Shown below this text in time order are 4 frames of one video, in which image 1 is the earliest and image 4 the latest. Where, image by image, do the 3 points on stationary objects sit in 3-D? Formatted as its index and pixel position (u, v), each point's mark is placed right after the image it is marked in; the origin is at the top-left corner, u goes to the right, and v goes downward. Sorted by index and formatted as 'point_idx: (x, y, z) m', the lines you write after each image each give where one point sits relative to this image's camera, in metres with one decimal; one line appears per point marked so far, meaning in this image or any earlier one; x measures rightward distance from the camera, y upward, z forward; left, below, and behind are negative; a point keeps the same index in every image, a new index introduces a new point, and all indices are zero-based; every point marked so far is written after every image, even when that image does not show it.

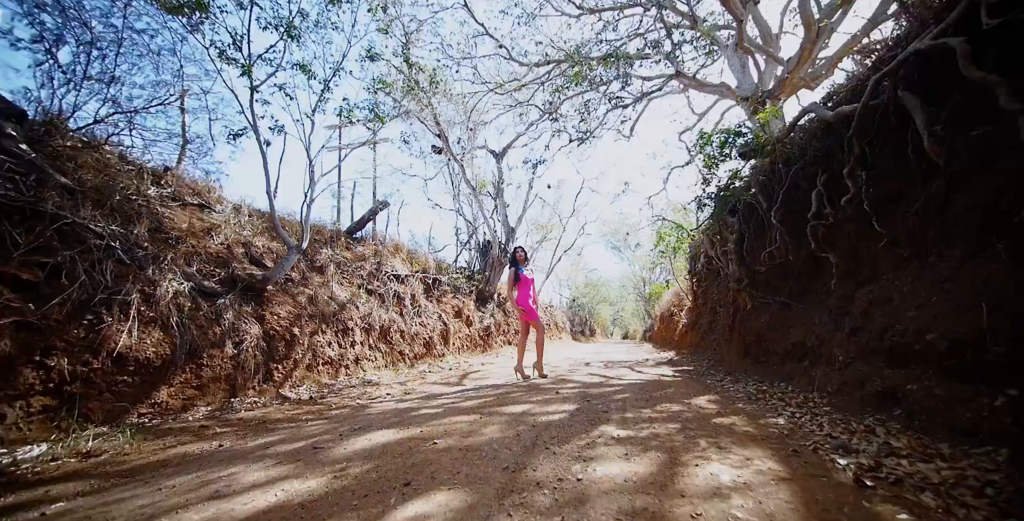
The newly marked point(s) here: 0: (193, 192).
0: (-5.5, +1.2, +7.4) m
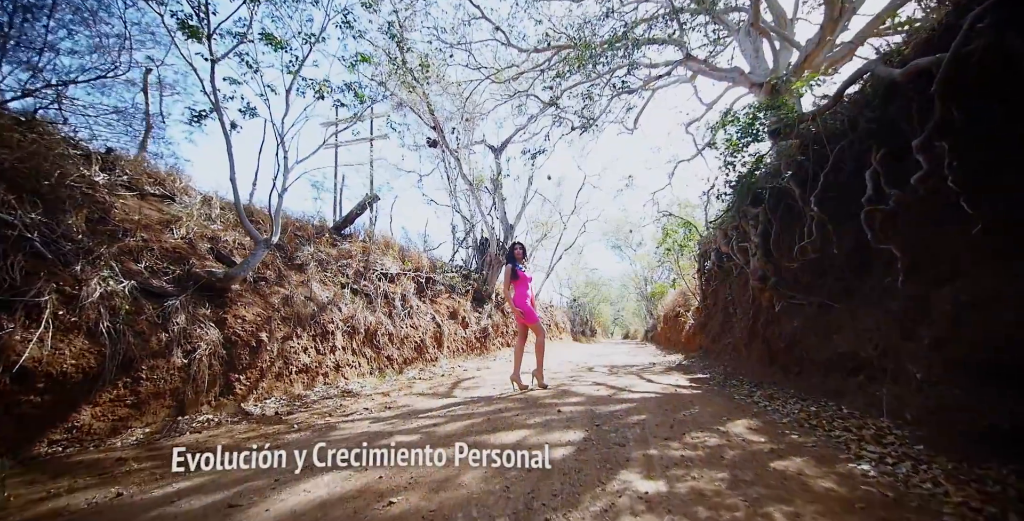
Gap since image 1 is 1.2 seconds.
0: (-5.5, +1.2, +6.7) m
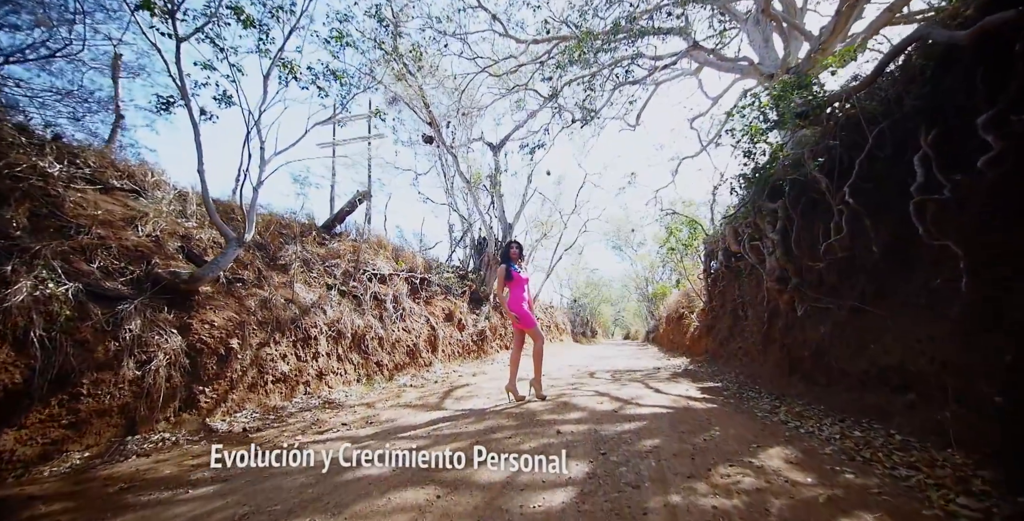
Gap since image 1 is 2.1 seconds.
0: (-5.6, +1.2, +6.2) m
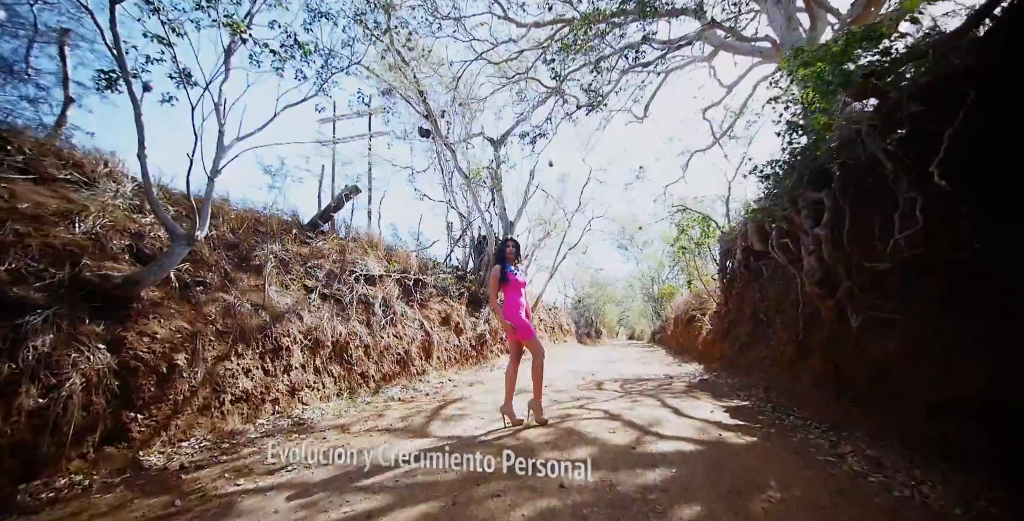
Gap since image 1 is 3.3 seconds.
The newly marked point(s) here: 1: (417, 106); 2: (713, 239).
0: (-5.6, +1.2, +5.4) m
1: (-2.7, +4.3, +11.9) m
2: (+5.4, +0.6, +11.6) m
